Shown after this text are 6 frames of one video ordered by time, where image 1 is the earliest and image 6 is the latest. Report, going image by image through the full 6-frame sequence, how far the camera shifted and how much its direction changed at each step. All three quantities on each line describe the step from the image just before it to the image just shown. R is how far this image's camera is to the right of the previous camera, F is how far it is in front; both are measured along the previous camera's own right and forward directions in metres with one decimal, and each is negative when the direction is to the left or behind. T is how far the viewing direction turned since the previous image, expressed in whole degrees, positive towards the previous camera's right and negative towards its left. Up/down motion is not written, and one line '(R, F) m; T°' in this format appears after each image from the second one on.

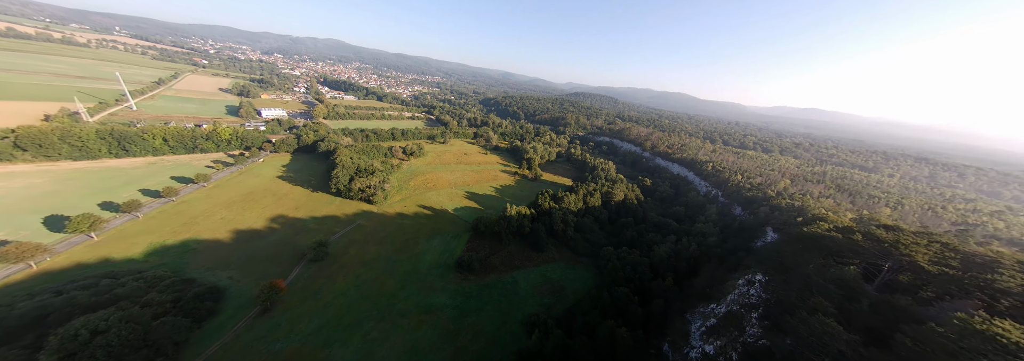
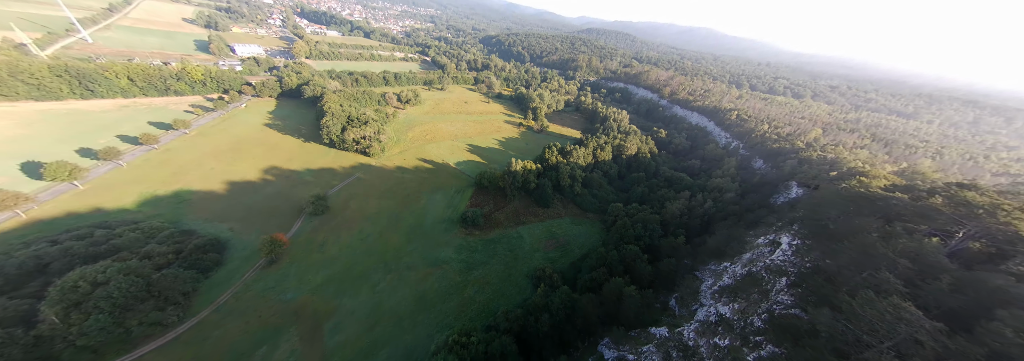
(-1.3, +4.0) m; 0°
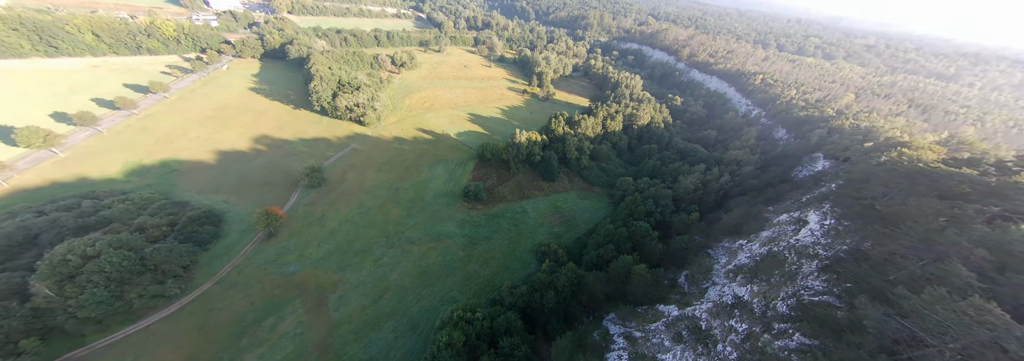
(-0.6, +2.7) m; 0°
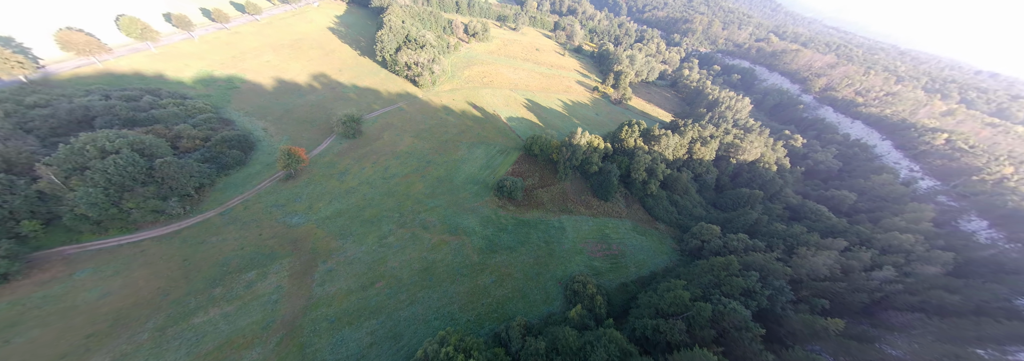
(-1.9, +8.8) m; -9°
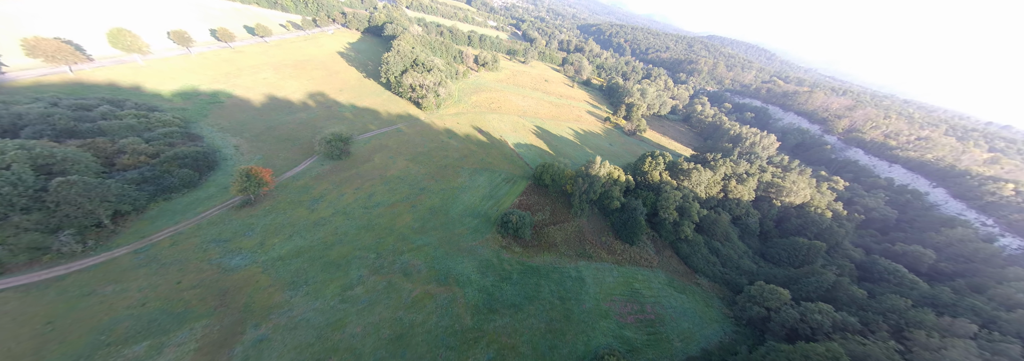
(-0.9, +6.8) m; -1°
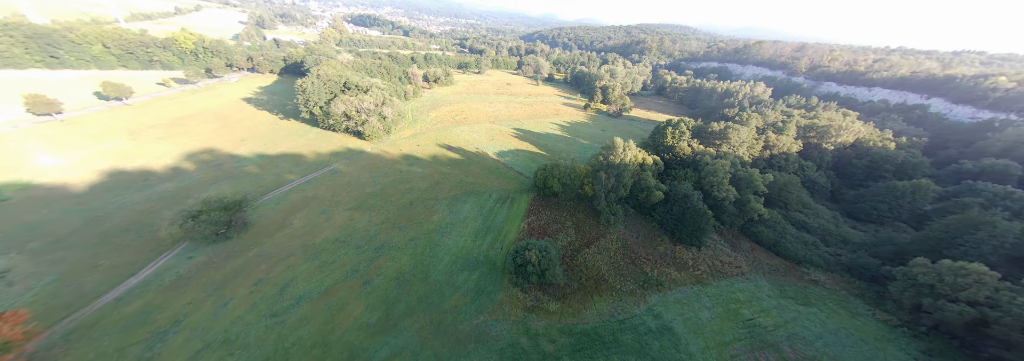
(-1.9, +12.7) m; +6°
